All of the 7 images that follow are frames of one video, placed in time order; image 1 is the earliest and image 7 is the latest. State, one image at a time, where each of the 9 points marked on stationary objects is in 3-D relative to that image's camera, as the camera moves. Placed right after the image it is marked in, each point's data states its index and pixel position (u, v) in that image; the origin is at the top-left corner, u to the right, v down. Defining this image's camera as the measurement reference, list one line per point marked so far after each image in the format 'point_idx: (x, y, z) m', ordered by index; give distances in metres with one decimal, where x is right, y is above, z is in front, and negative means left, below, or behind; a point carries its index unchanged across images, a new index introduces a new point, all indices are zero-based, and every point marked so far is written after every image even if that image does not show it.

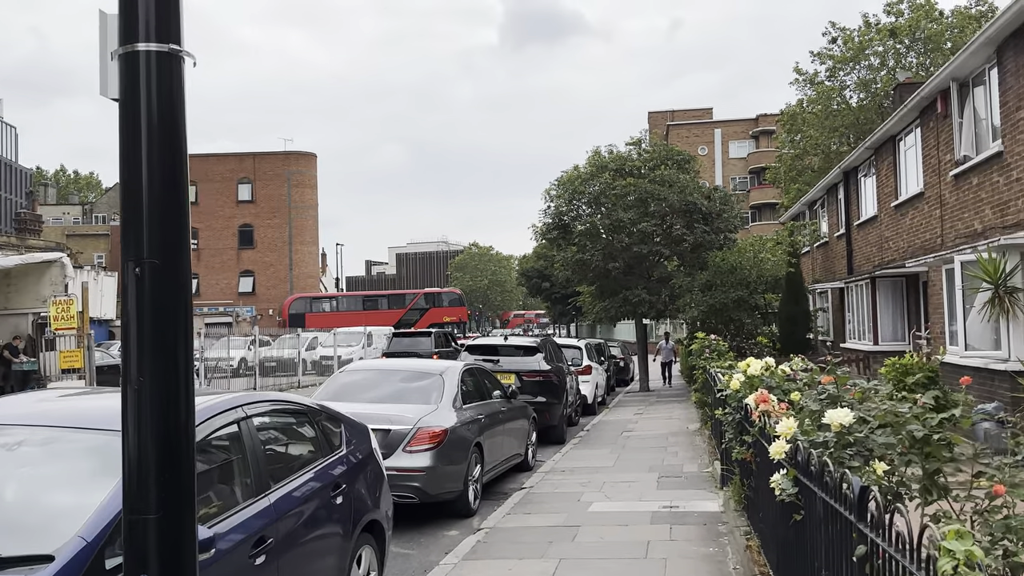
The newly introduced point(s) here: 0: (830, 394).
0: (+2.2, -0.7, +5.9) m
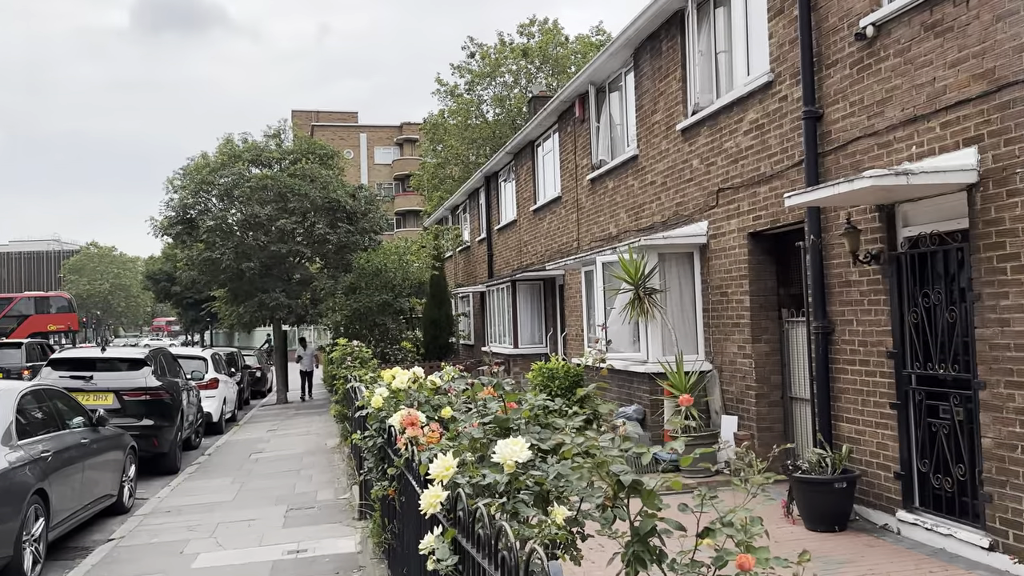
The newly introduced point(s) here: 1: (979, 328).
0: (-0.1, -0.7, +4.5) m
1: (+3.2, -0.3, +5.8) m
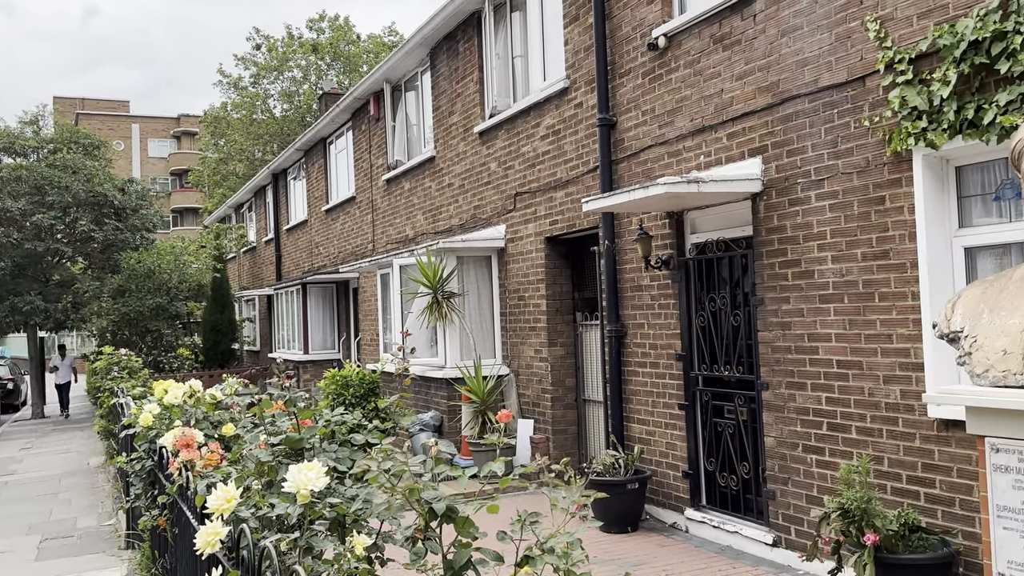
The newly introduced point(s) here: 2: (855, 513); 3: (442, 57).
0: (-1.1, -0.7, +4.1) m
1: (+1.8, -0.3, +6.1) m
2: (+1.9, -1.2, +4.7) m
3: (-1.0, +3.2, +11.9) m
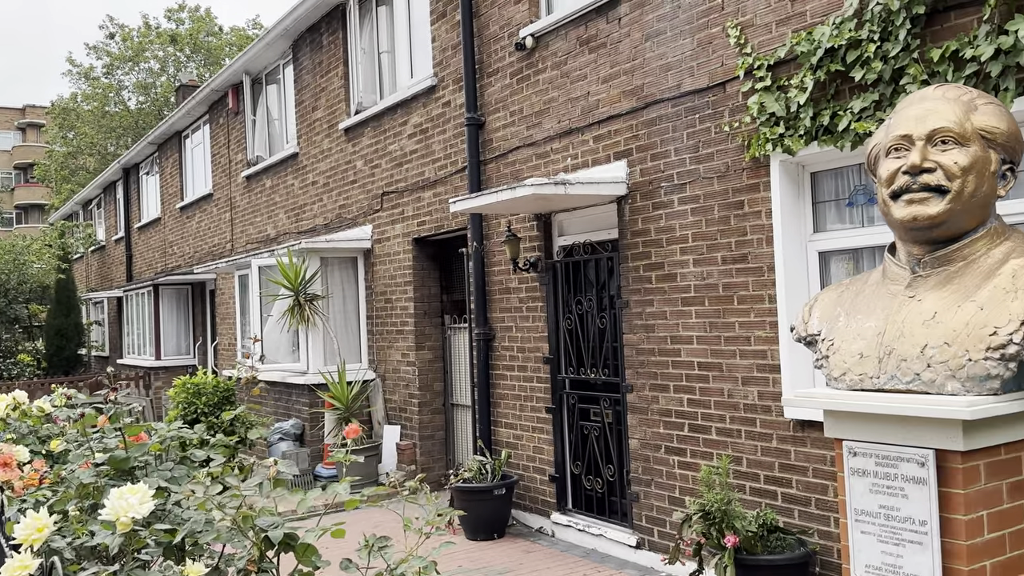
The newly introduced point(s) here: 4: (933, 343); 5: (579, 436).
0: (-1.7, -0.7, +3.7) m
1: (+0.8, -0.3, +6.1) m
2: (+1.1, -1.3, +4.7) m
3: (-2.8, +3.2, +11.4) m
4: (+1.4, -0.2, +2.7) m
5: (+0.5, -1.2, +6.7) m
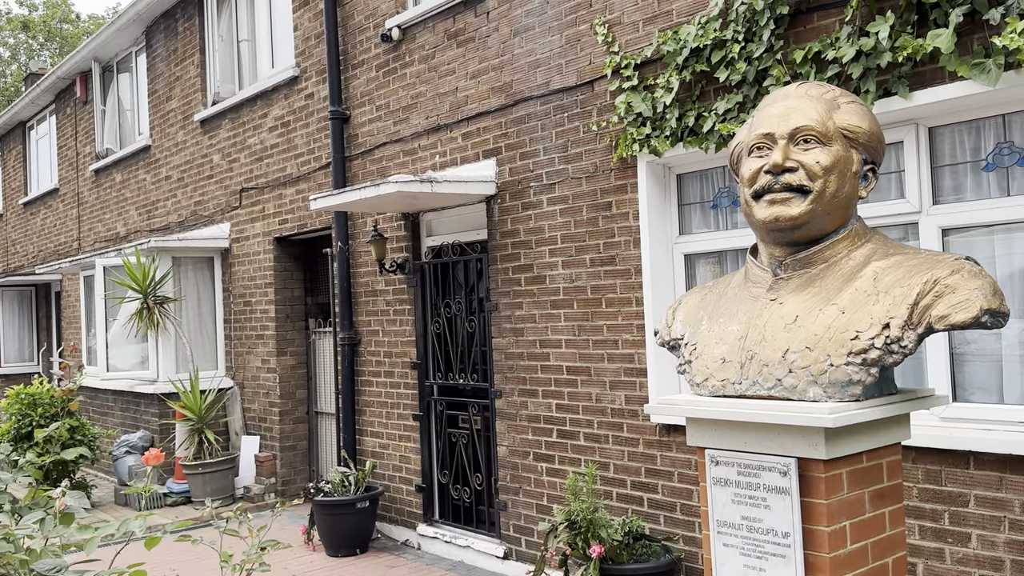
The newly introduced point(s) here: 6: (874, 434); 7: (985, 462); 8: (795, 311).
0: (-2.3, -0.7, +3.1) m
1: (-0.1, -0.3, +5.9) m
2: (+0.4, -1.3, +4.6) m
3: (-4.4, +3.2, +10.7) m
4: (+0.9, -0.2, +2.6) m
5: (-0.5, -1.2, +6.5) m
6: (+1.1, -0.5, +2.7) m
7: (+2.0, -0.7, +3.5) m
8: (+0.9, -0.1, +2.7) m
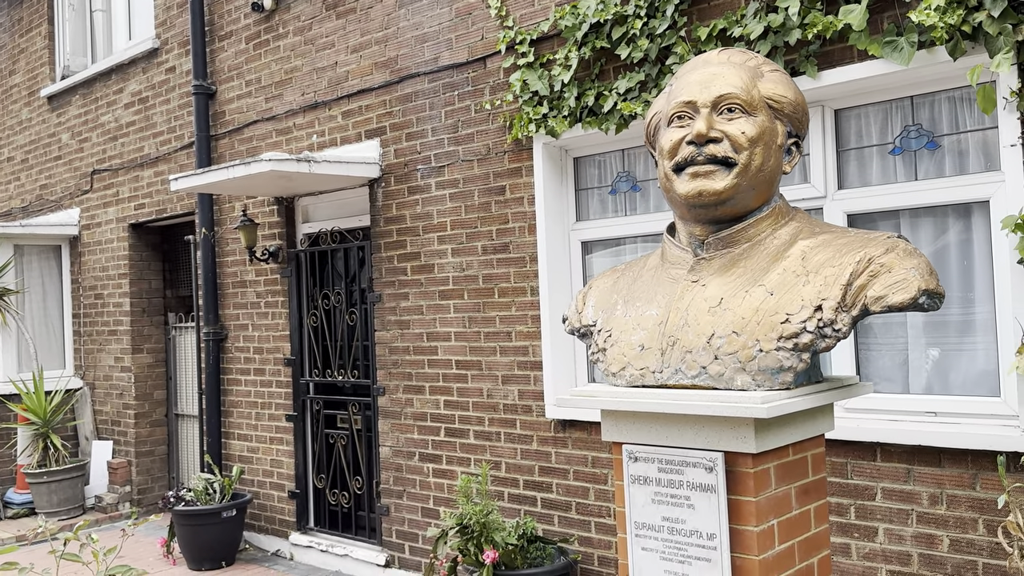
0: (-2.6, -0.6, +2.4) m
1: (-0.9, -0.3, +5.5) m
2: (-0.2, -1.2, +4.3) m
3: (-5.8, +3.3, +9.6) m
4: (+0.6, -0.1, +2.4) m
5: (-1.3, -1.1, +6.0) m
6: (+0.9, -0.4, +2.5) m
7: (+1.5, -0.7, +3.4) m
8: (+0.6, 0.0, +2.5) m
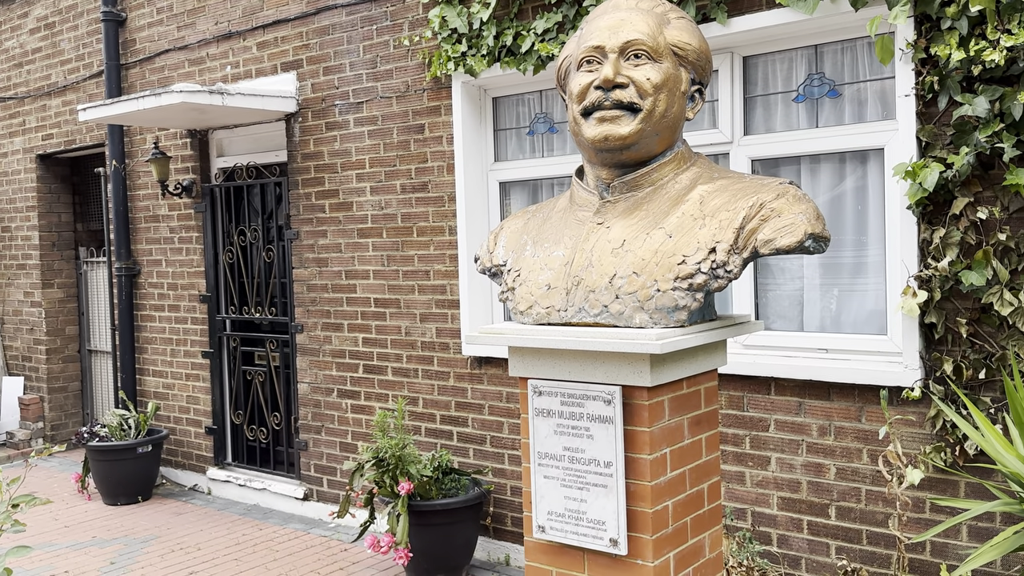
0: (-2.9, -0.4, +2.3) m
1: (-1.4, +0.1, +5.5) m
2: (-0.6, -0.9, +4.4) m
3: (-6.6, +4.0, +8.9) m
4: (+0.3, 0.0, +2.5) m
5: (-1.9, -0.7, +6.0) m
6: (+0.6, -0.2, +2.7) m
7: (+1.2, -0.4, +3.6) m
8: (+0.3, +0.2, +2.6) m
